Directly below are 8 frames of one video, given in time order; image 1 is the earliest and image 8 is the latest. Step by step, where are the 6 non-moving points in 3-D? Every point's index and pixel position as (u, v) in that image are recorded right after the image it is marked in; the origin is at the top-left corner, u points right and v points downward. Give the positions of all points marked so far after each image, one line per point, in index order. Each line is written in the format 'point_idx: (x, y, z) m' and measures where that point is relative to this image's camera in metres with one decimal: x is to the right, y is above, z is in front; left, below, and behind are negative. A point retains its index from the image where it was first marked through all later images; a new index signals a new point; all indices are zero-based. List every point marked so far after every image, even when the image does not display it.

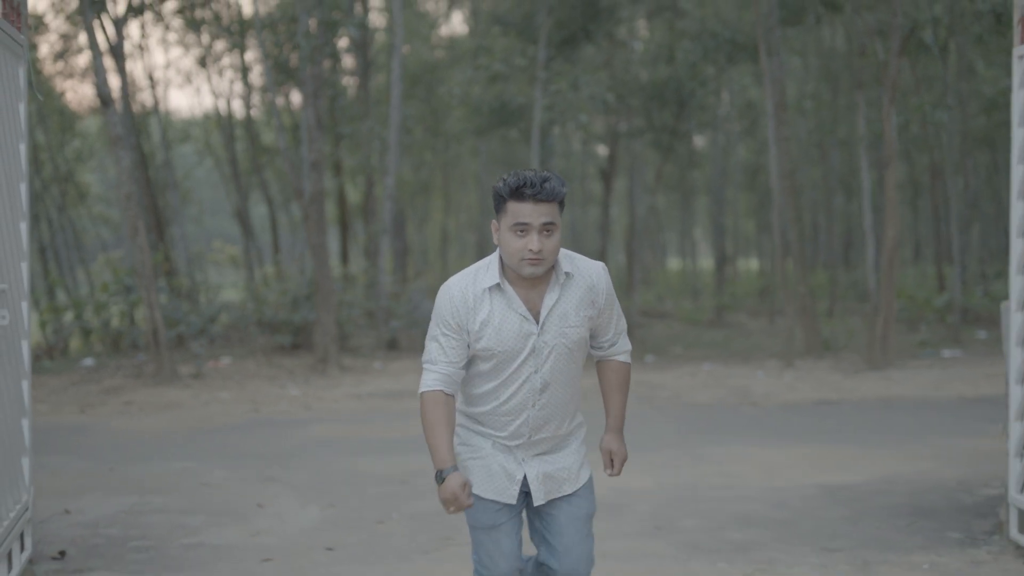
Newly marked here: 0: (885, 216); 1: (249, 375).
0: (+4.8, +0.9, +17.0) m
1: (-3.4, -1.1, +17.2) m
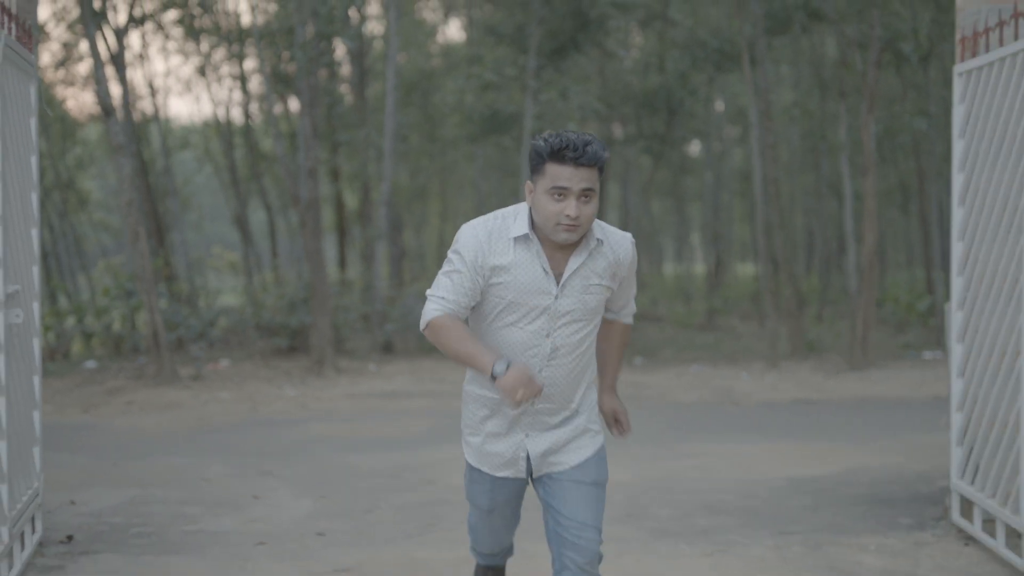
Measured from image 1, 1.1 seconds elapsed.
0: (+4.6, +0.9, +17.5) m
1: (-3.5, -1.2, +17.6) m
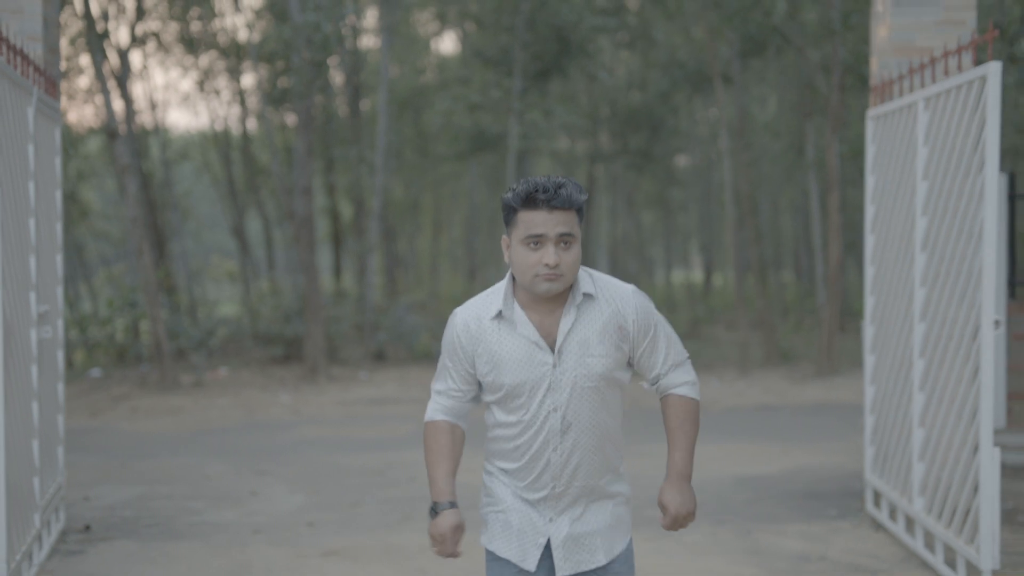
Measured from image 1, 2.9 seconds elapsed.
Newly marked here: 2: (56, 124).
0: (+4.4, +0.7, +18.4) m
1: (-3.7, -1.3, +18.6) m
2: (-2.6, +0.9, +7.6) m
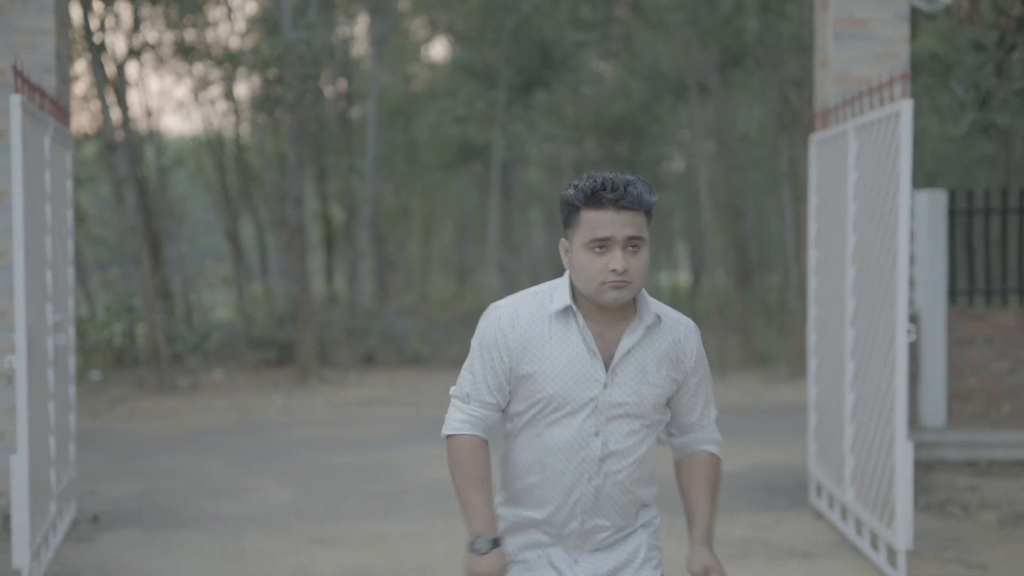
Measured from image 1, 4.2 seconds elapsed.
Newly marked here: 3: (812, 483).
0: (+4.2, +0.6, +19.2) m
1: (-3.9, -1.4, +19.3) m
2: (-2.8, +0.9, +8.3) m
3: (+1.9, -1.3, +8.6) m
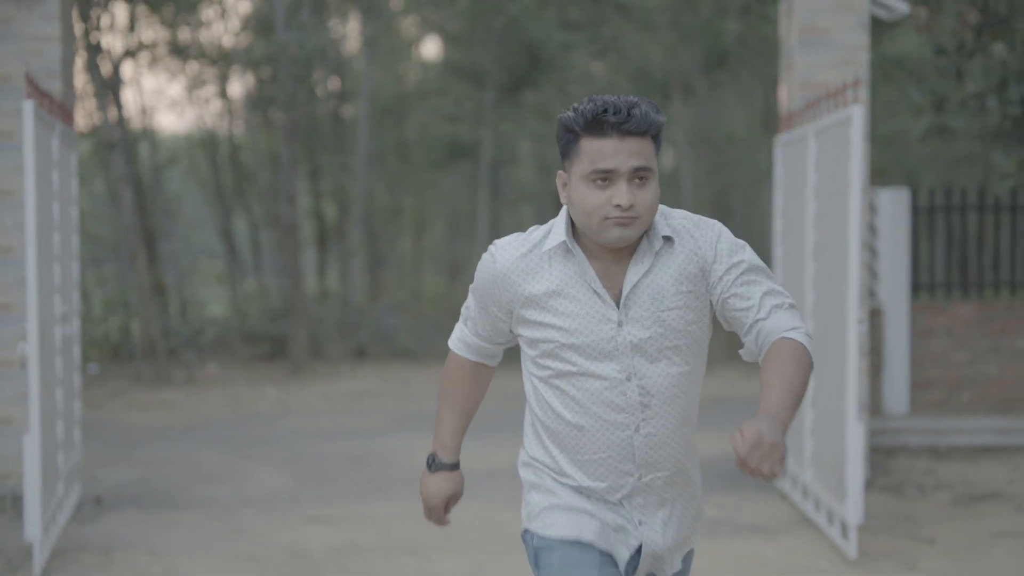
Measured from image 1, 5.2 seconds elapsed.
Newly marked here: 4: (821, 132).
0: (+4.0, +0.7, +19.7) m
1: (-4.1, -1.4, +19.7) m
2: (-2.9, +0.9, +8.7) m
3: (+1.8, -1.2, +9.1) m
4: (+1.8, +0.9, +7.8) m
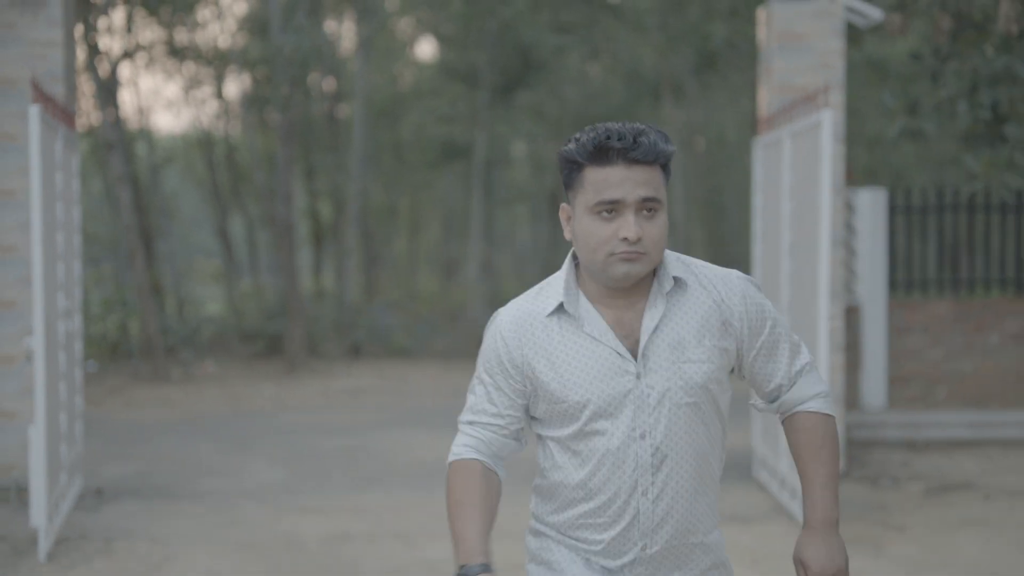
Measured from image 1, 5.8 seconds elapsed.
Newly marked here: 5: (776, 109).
0: (+3.9, +0.7, +20.0) m
1: (-4.2, -1.3, +20.0) m
2: (-3.0, +0.9, +9.0) m
3: (+1.7, -1.2, +9.4) m
4: (+1.7, +0.9, +8.1) m
5: (+1.8, +1.2, +9.2) m
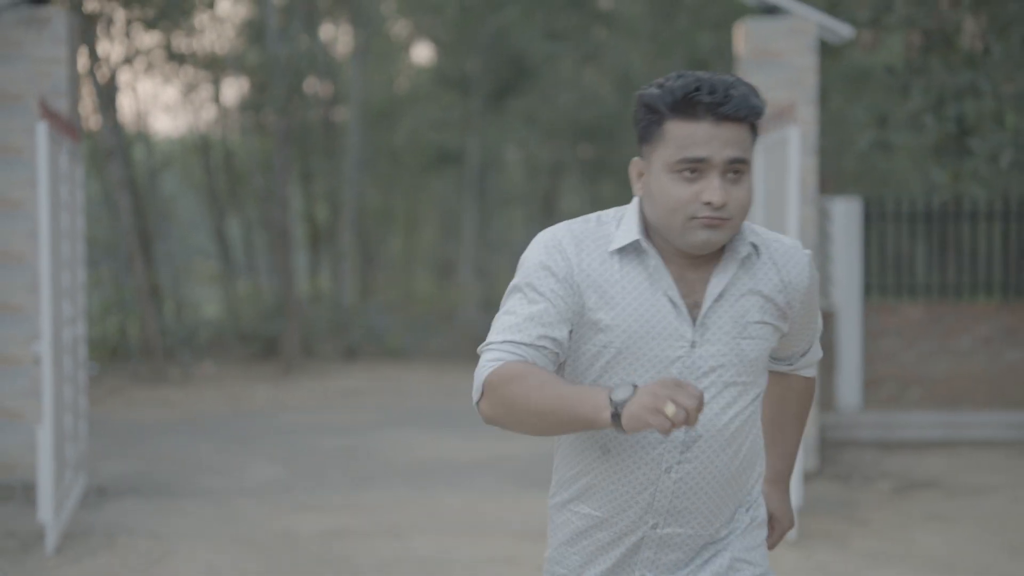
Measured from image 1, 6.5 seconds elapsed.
0: (+3.8, +0.7, +20.4) m
1: (-4.3, -1.4, +20.4) m
2: (-3.1, +0.9, +9.4) m
3: (+1.6, -1.2, +9.8) m
4: (+1.6, +0.9, +8.5) m
5: (+1.7, +1.2, +9.6) m
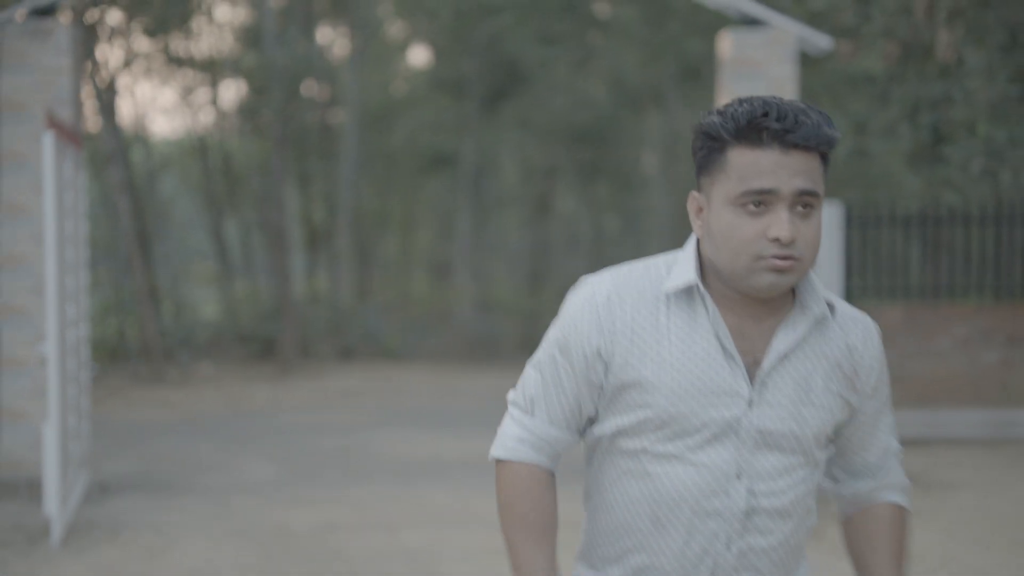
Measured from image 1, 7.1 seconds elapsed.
0: (+3.7, +0.7, +20.7) m
1: (-4.4, -1.4, +20.7) m
2: (-3.1, +0.9, +9.7) m
3: (+1.6, -1.3, +10.1) m
4: (+1.6, +0.9, +8.8) m
5: (+1.7, +1.2, +9.9) m
